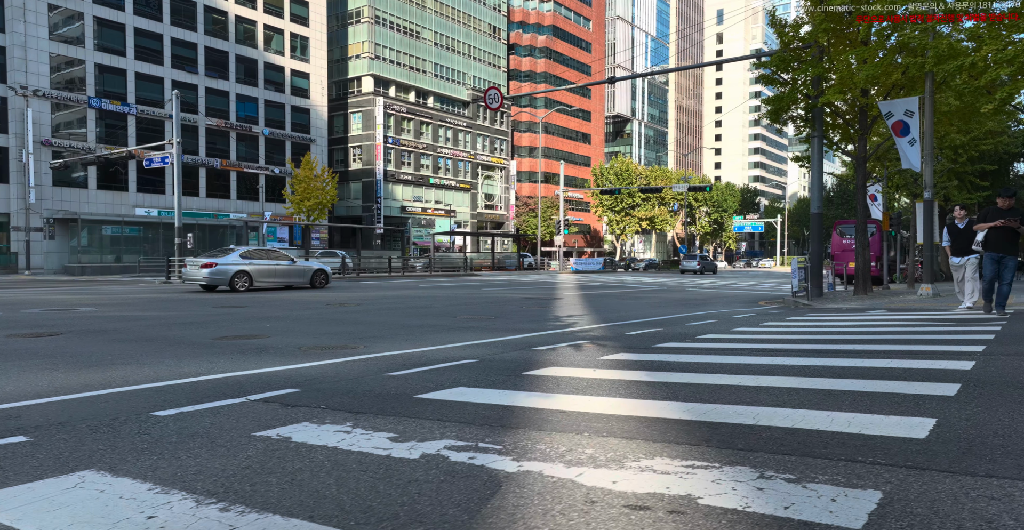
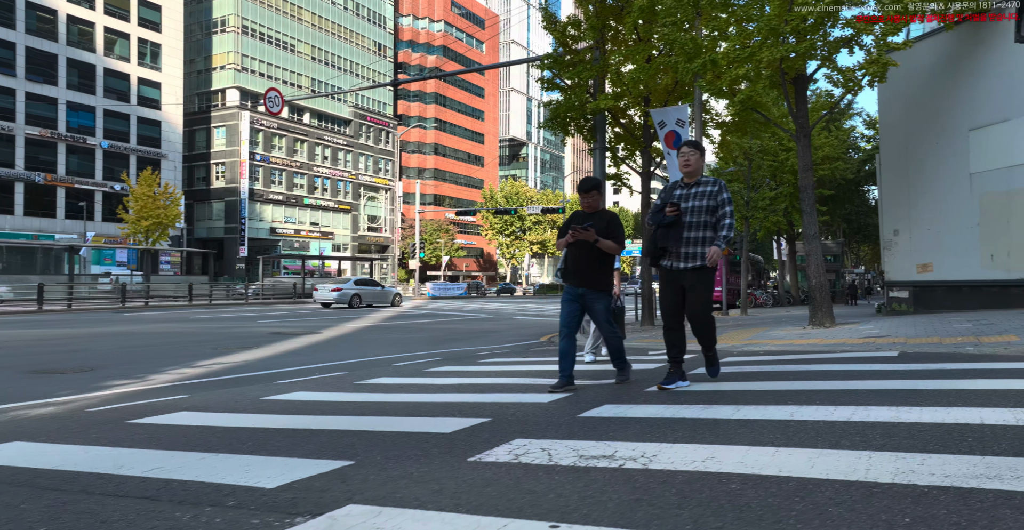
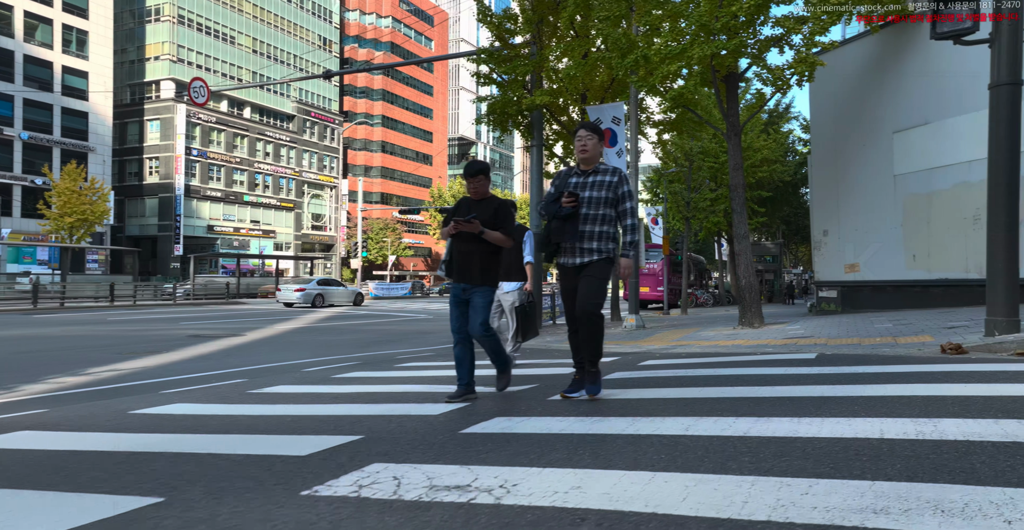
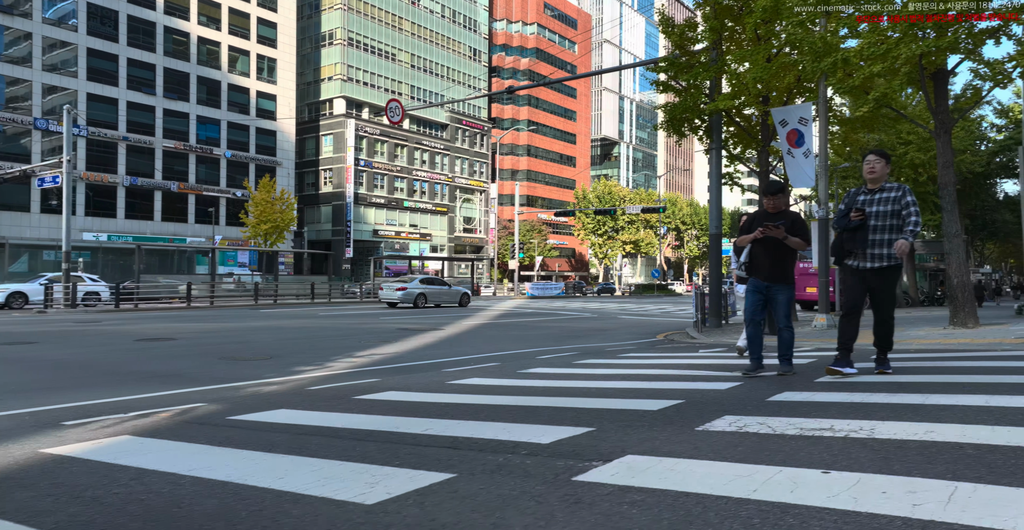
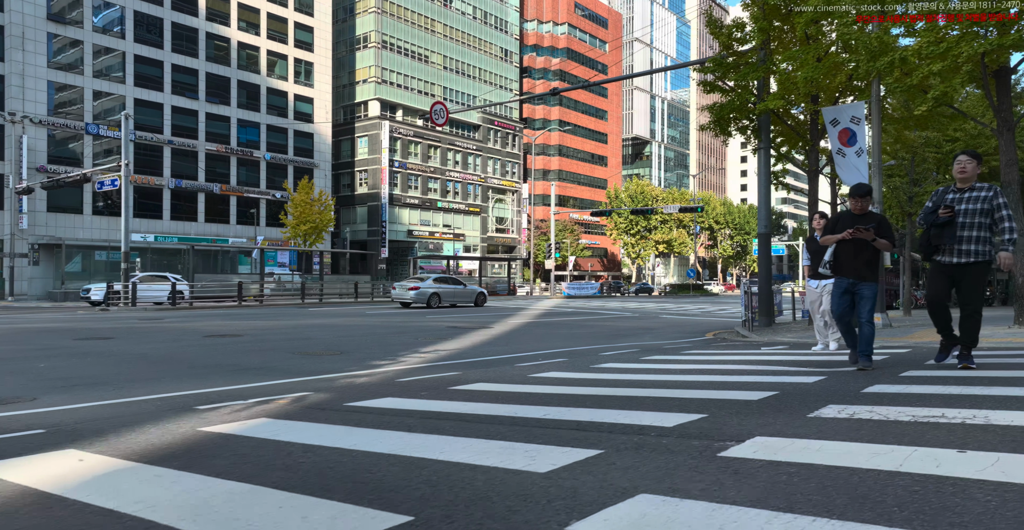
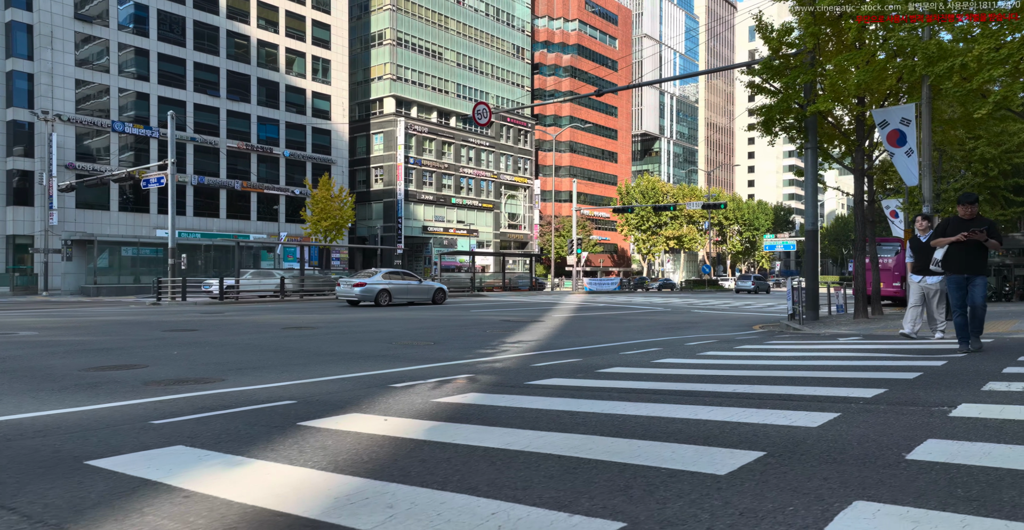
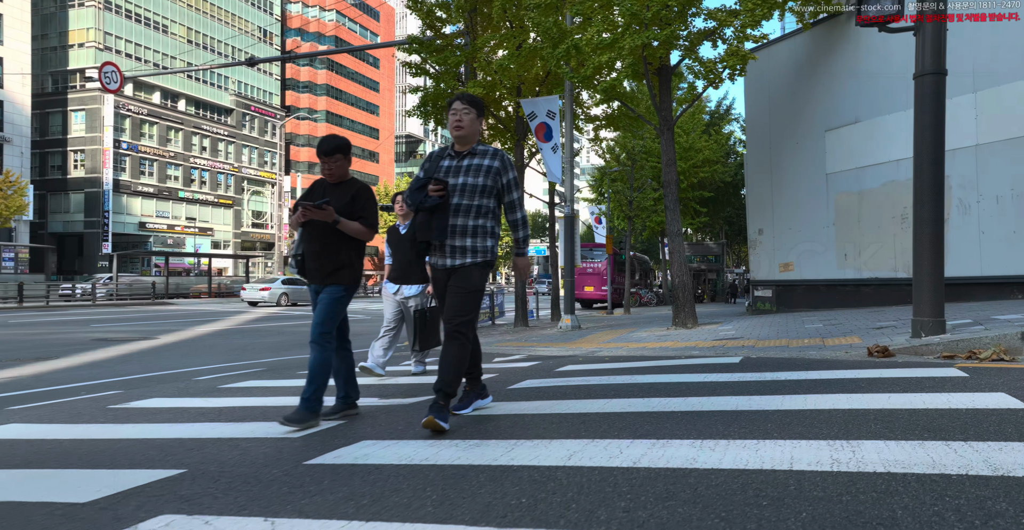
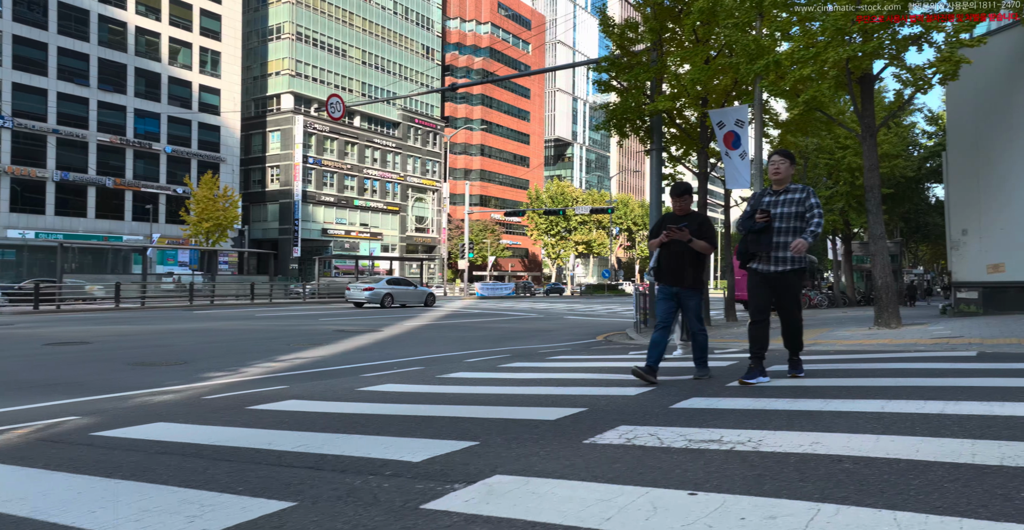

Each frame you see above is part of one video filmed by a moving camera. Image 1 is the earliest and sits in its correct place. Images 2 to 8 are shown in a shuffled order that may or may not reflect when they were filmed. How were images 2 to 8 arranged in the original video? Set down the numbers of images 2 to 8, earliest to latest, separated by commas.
6, 5, 4, 8, 2, 3, 7
